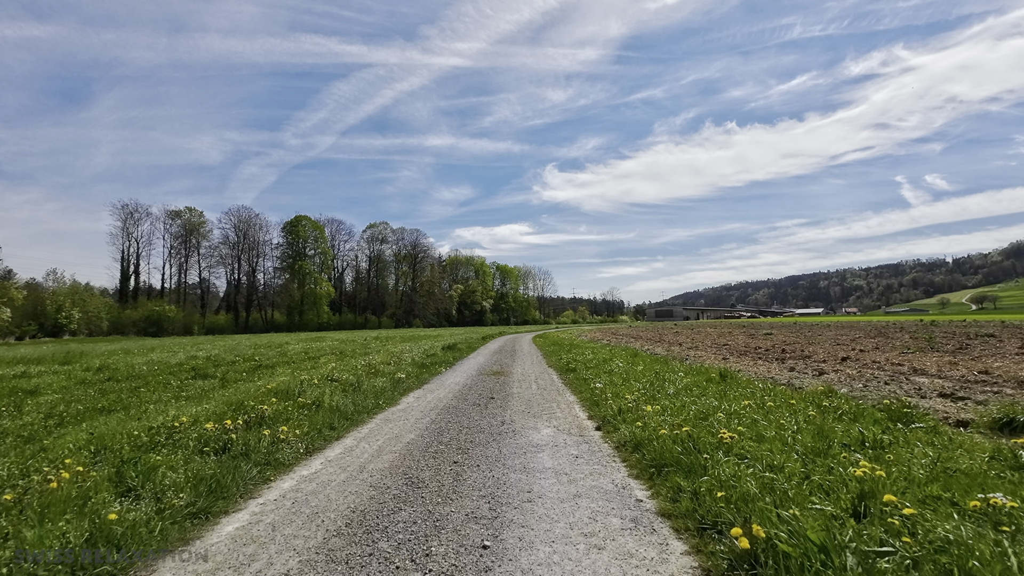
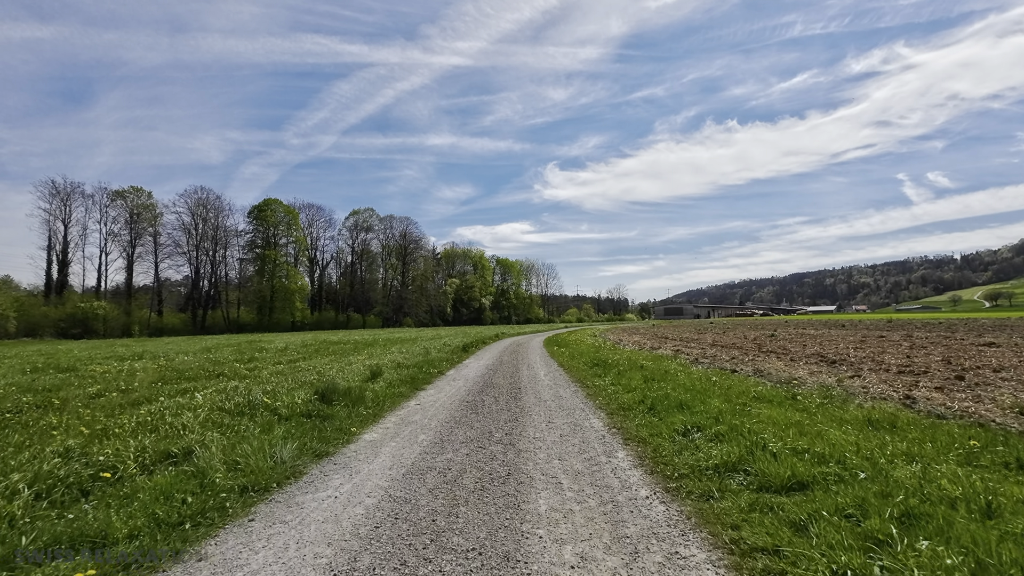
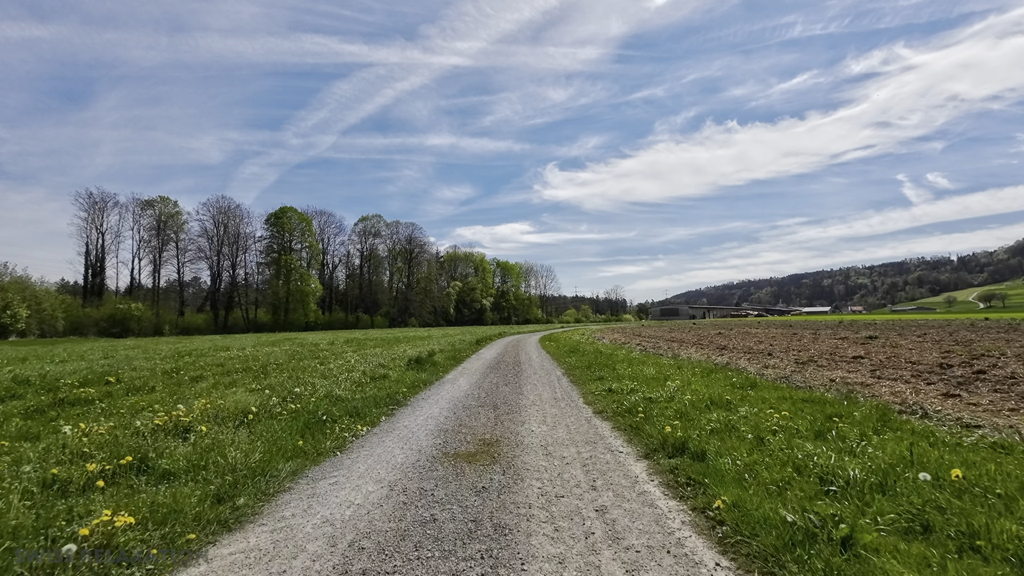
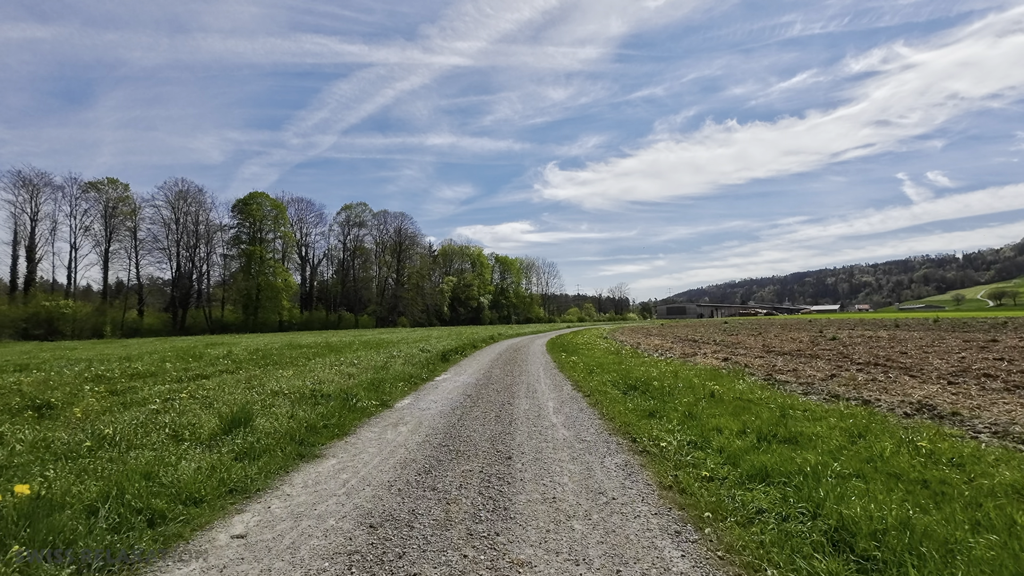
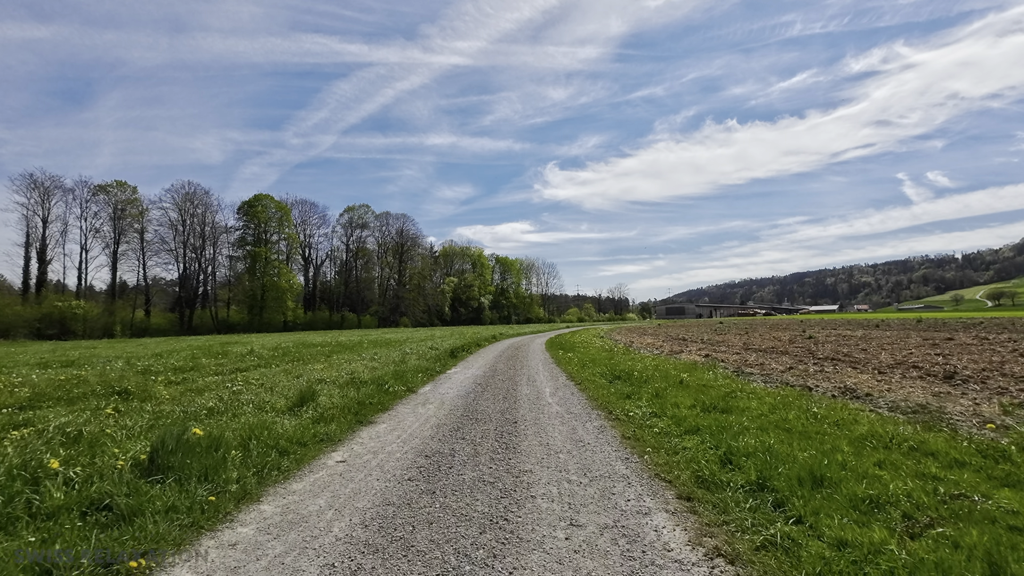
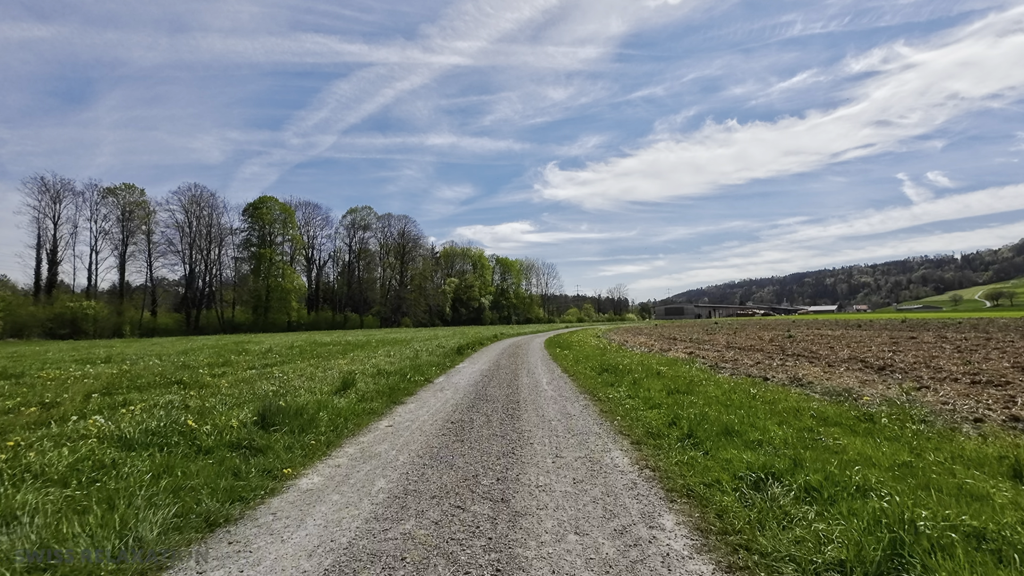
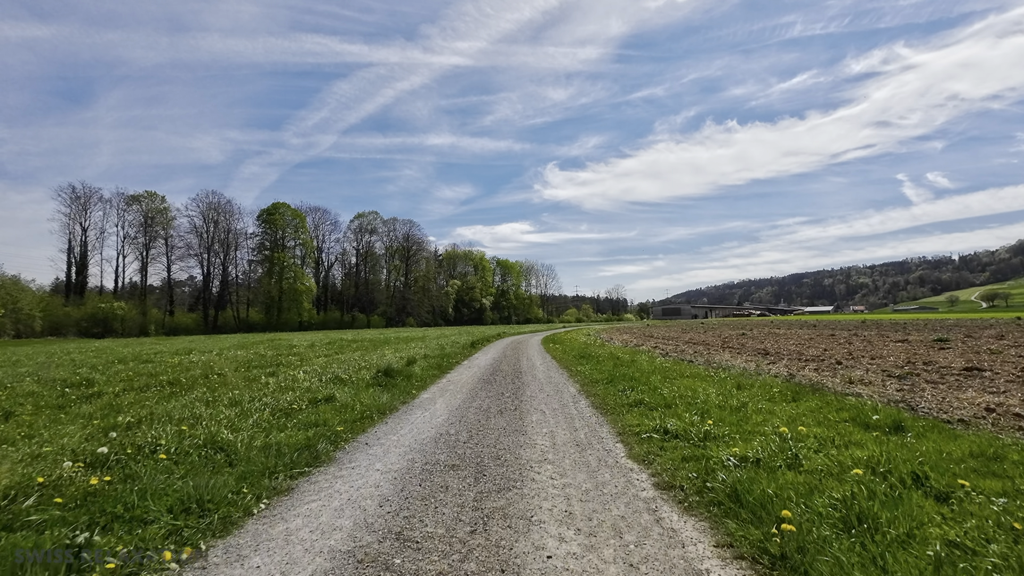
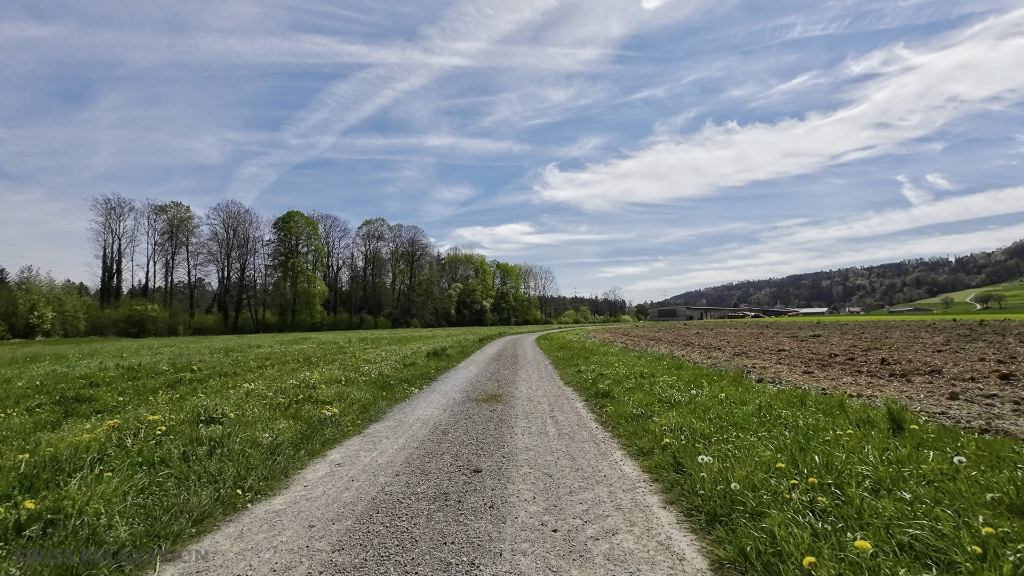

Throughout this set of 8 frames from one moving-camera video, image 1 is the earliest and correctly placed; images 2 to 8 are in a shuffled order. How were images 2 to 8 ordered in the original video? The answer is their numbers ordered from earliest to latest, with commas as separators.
8, 3, 7, 2, 6, 5, 4
